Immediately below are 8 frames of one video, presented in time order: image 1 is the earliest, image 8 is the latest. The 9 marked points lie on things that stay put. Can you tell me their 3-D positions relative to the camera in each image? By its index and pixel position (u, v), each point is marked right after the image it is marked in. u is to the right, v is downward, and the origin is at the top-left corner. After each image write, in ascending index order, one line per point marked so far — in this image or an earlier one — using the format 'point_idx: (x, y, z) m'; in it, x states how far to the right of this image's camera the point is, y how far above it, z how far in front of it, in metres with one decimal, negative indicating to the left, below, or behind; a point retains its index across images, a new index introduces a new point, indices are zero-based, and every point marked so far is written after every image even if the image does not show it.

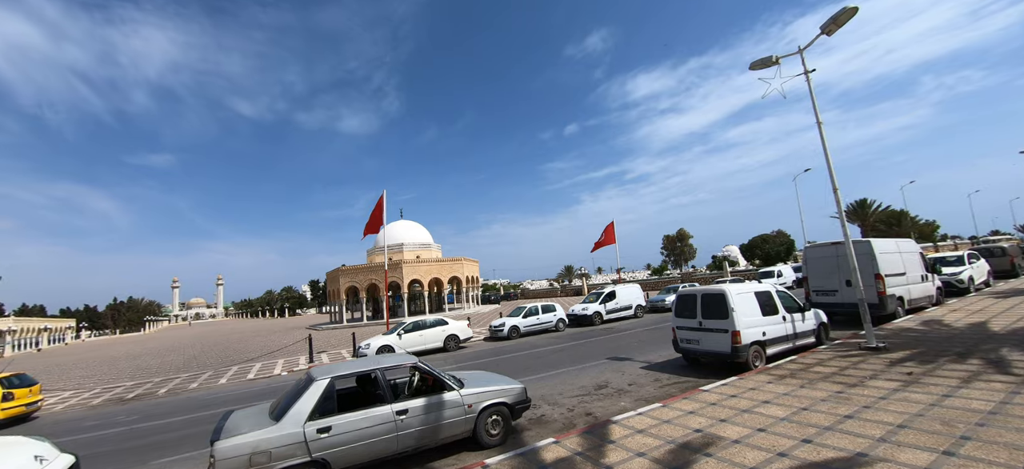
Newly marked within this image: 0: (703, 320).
0: (+4.2, -1.9, +8.7) m
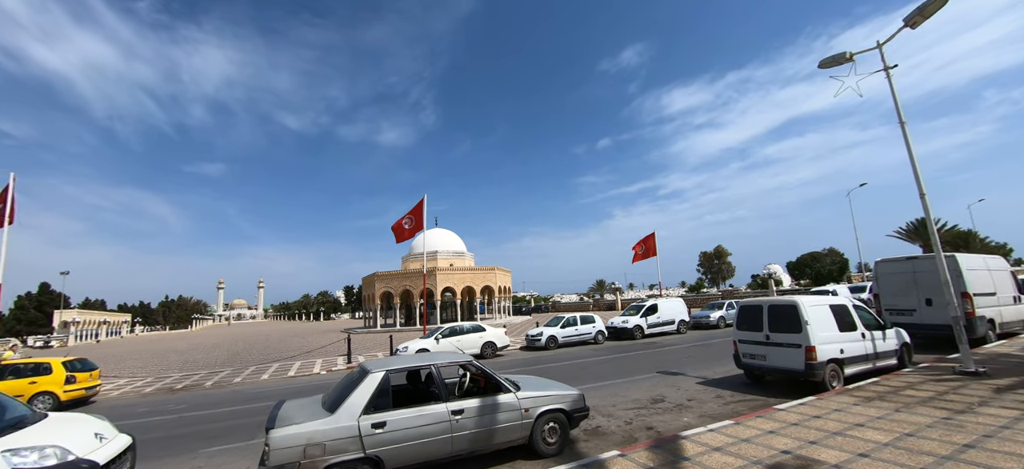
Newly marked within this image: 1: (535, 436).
0: (+5.2, -2.0, +8.0) m
1: (+0.3, -2.6, +5.1) m
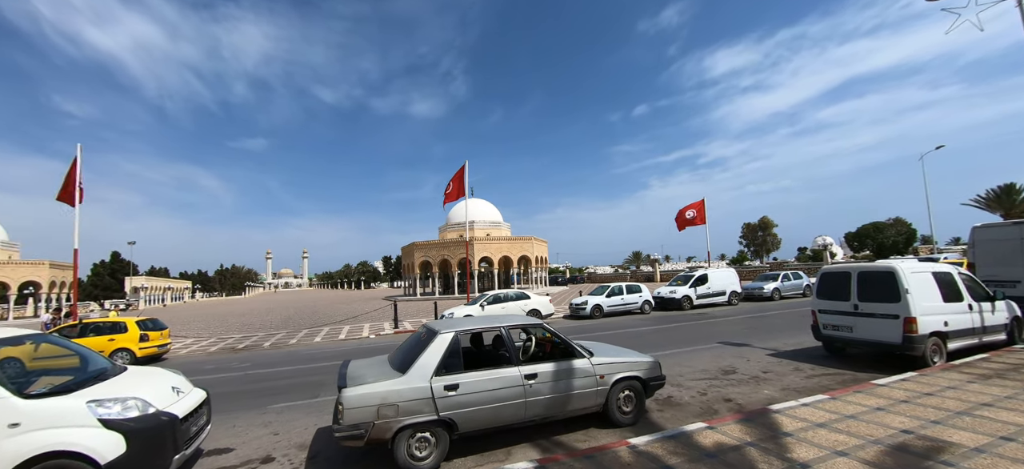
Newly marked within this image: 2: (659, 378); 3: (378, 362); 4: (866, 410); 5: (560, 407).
0: (+6.3, -1.2, +7.2) m
1: (+1.2, -2.0, +4.8) m
2: (+1.9, -1.9, +5.2) m
3: (-1.5, -1.5, +4.6) m
4: (+4.2, -2.1, +4.7) m
5: (+0.5, -1.9, +4.5) m
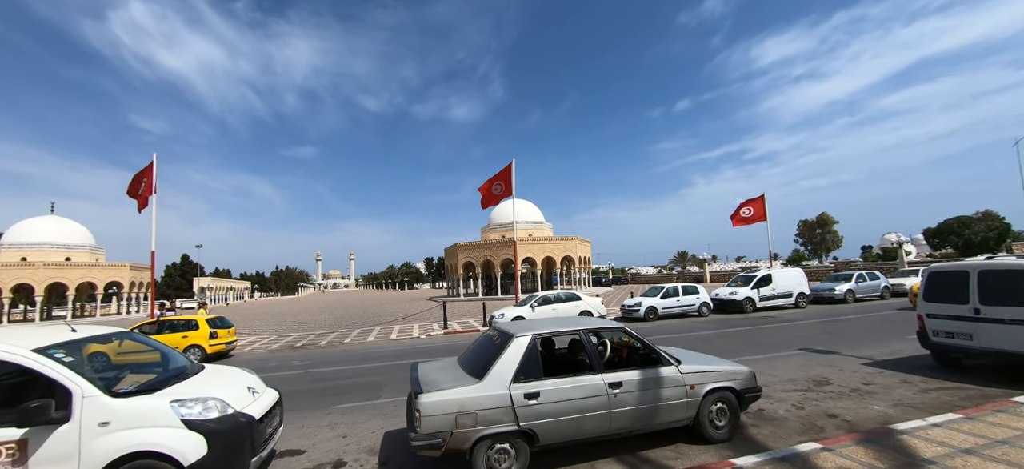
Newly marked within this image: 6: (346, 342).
0: (+7.3, -1.1, +6.2) m
1: (+2.0, -2.0, +4.3) m
2: (+2.8, -1.8, +4.6) m
3: (-0.7, -1.4, +4.4) m
4: (+5.0, -2.0, +3.9) m
5: (+1.4, -1.9, +4.0) m
6: (-5.7, -3.7, +13.8) m
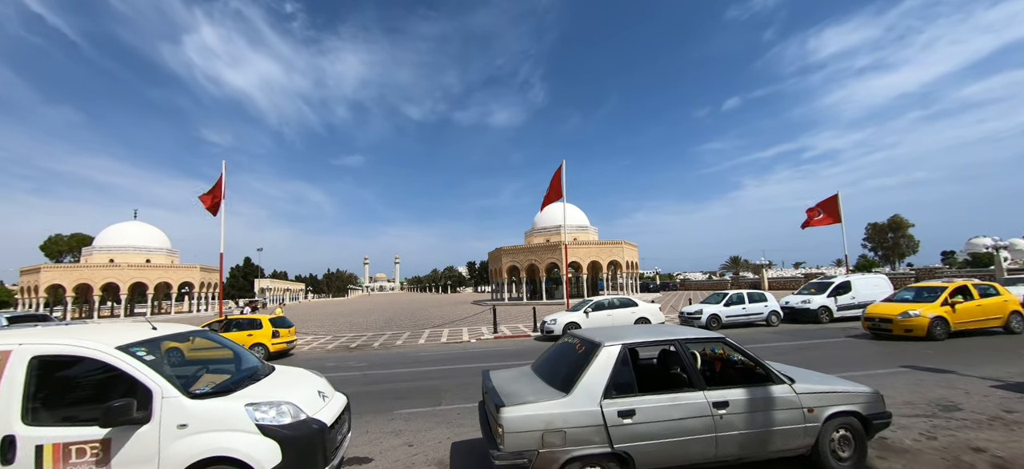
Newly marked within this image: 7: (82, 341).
0: (+8.3, -1.1, +5.1) m
1: (+2.8, -1.9, +3.6) m
2: (+3.6, -1.8, +3.9) m
3: (+0.1, -1.4, +4.0) m
4: (+5.7, -1.9, +3.0) m
5: (+2.1, -1.8, +3.5) m
6: (-3.9, -3.8, +13.9) m
7: (-3.2, -0.8, +3.0) m
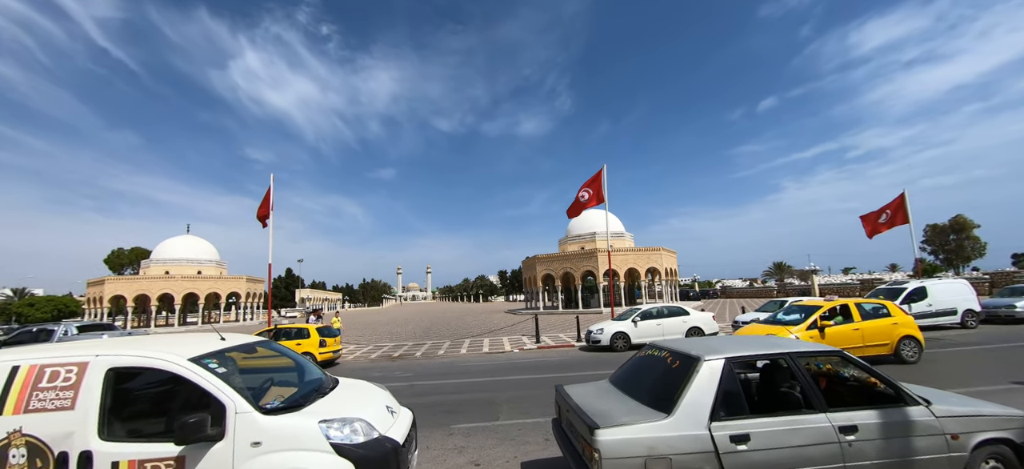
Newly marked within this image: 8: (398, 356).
0: (+9.1, -1.0, +4.1) m
1: (+3.5, -1.9, +3.1) m
2: (+4.3, -1.7, +3.3) m
3: (+0.9, -1.4, +3.6) m
4: (+6.4, -1.8, +2.2) m
5: (+2.8, -1.8, +2.9) m
6: (-2.5, -4.1, +13.7) m
7: (-2.6, -0.9, +2.9) m
8: (-3.9, -4.2, +13.8) m
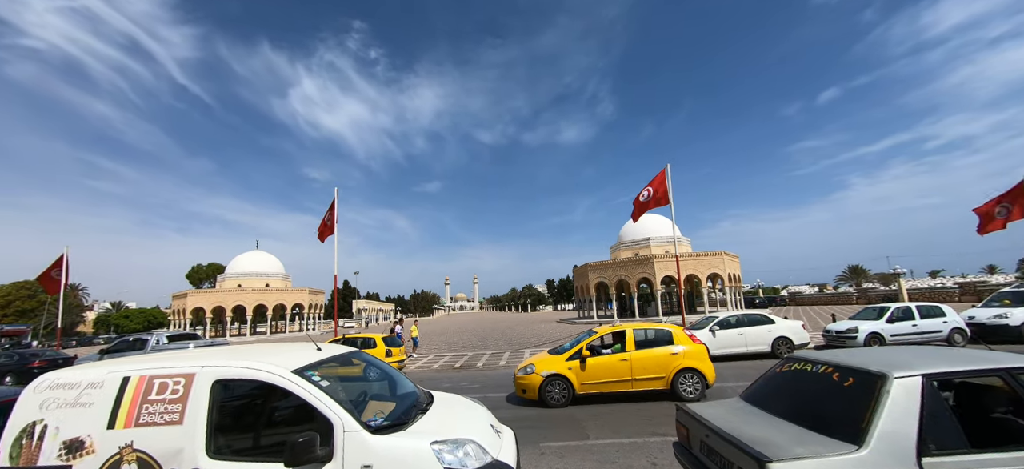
0: (+10.0, -0.7, +2.6) m
1: (+4.4, -1.7, +2.2) m
2: (+5.2, -1.5, +2.3) m
3: (+1.8, -1.4, +3.0) m
4: (+7.2, -1.6, +1.0) m
5: (+3.7, -1.7, +2.1) m
6: (-0.3, -4.3, +13.4) m
7: (-1.7, -0.9, +2.7) m
8: (-1.8, -4.5, +13.6) m
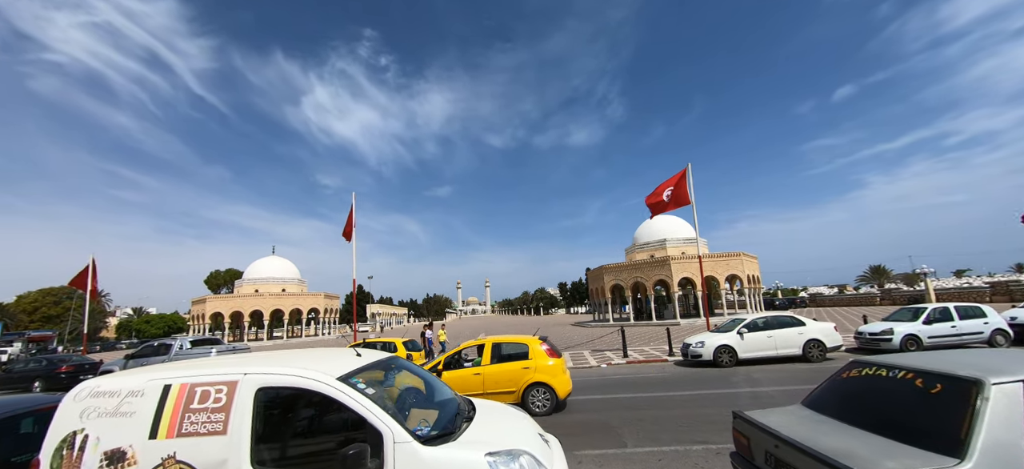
0: (+10.3, -0.6, +2.2) m
1: (+4.7, -1.7, +1.9) m
2: (+5.6, -1.5, +2.0) m
3: (+2.2, -1.3, +2.8) m
4: (+7.5, -1.5, +0.7) m
5: (+4.0, -1.6, +1.9) m
6: (+0.3, -4.4, +13.2) m
7: (-1.3, -0.9, +2.6) m
8: (-1.1, -4.6, +13.4) m
